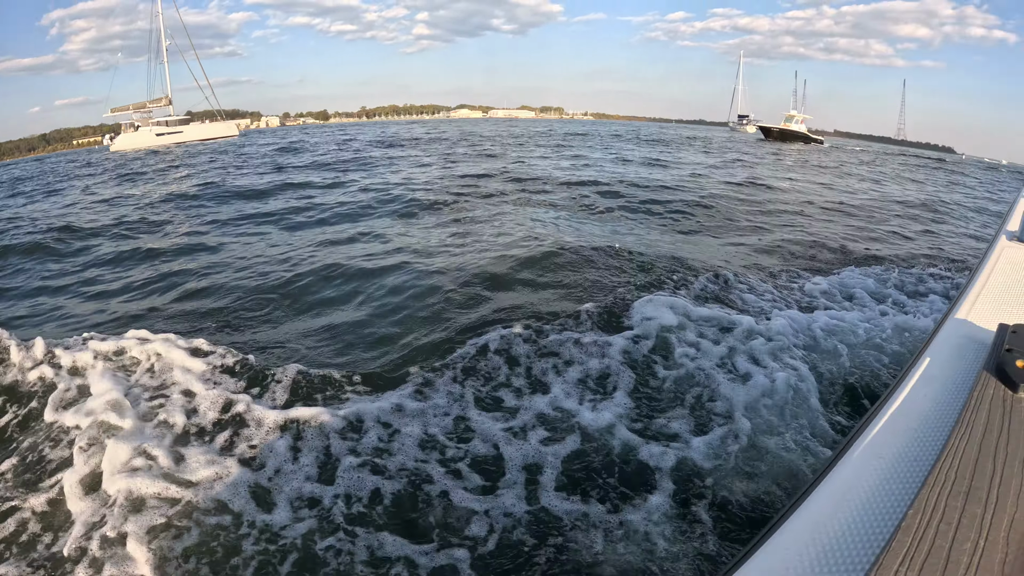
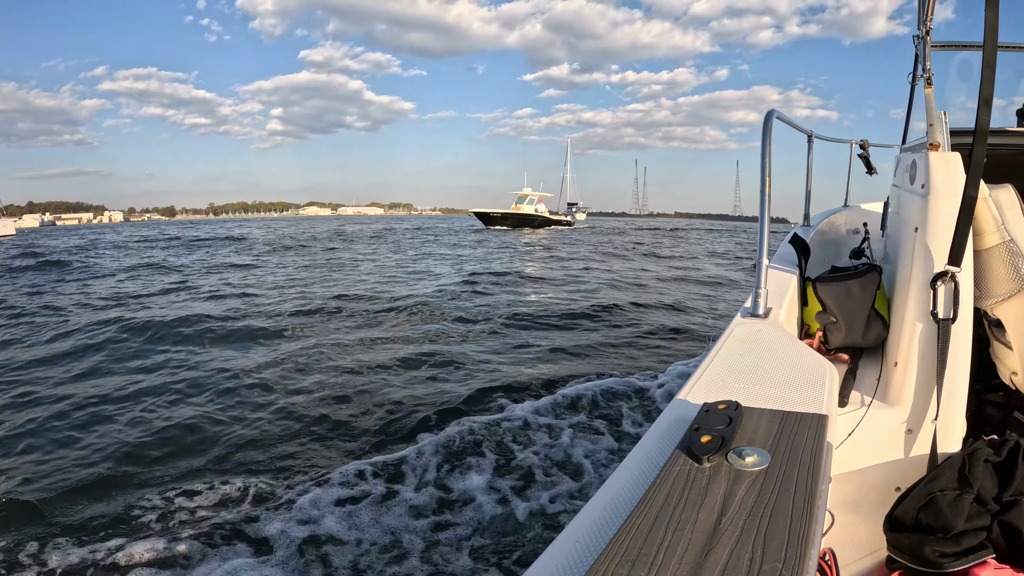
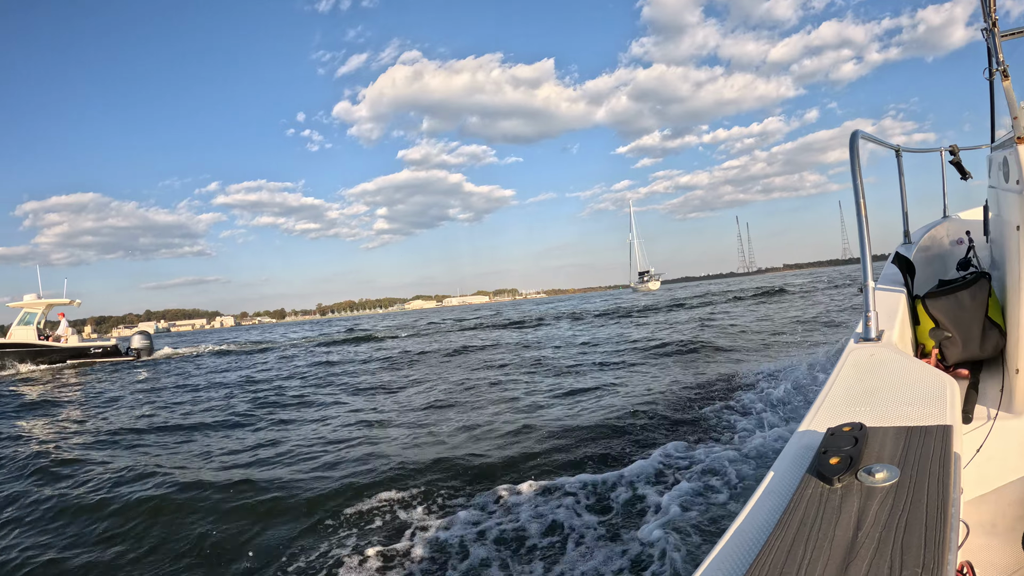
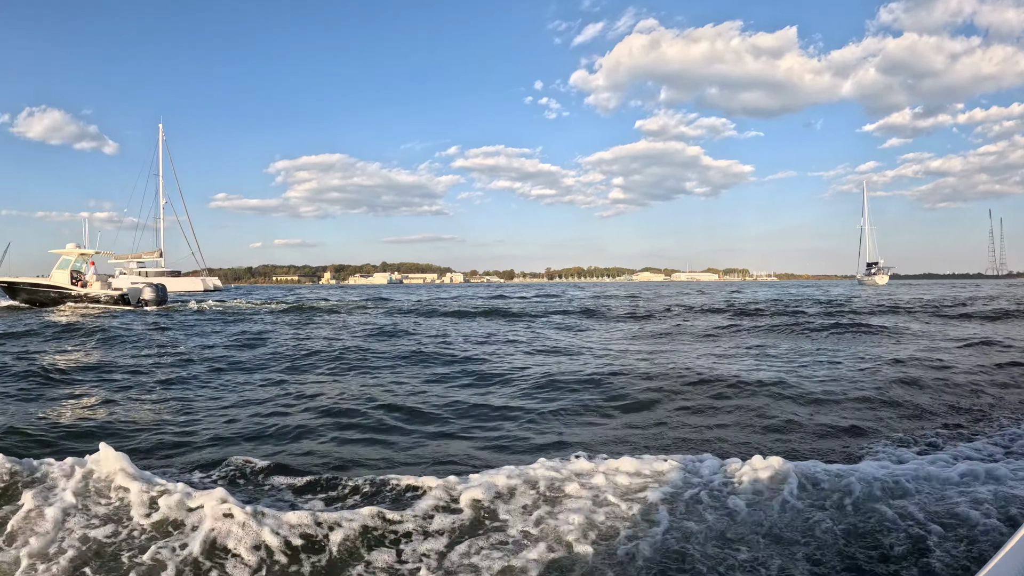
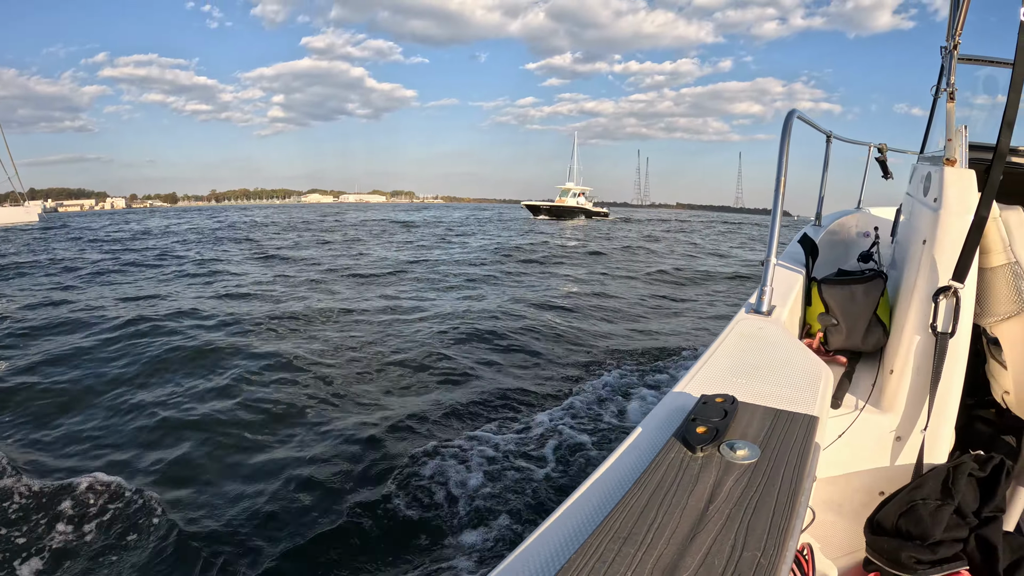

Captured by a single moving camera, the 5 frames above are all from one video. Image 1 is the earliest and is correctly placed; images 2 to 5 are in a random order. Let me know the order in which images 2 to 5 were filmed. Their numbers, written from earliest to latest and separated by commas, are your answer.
5, 2, 3, 4
